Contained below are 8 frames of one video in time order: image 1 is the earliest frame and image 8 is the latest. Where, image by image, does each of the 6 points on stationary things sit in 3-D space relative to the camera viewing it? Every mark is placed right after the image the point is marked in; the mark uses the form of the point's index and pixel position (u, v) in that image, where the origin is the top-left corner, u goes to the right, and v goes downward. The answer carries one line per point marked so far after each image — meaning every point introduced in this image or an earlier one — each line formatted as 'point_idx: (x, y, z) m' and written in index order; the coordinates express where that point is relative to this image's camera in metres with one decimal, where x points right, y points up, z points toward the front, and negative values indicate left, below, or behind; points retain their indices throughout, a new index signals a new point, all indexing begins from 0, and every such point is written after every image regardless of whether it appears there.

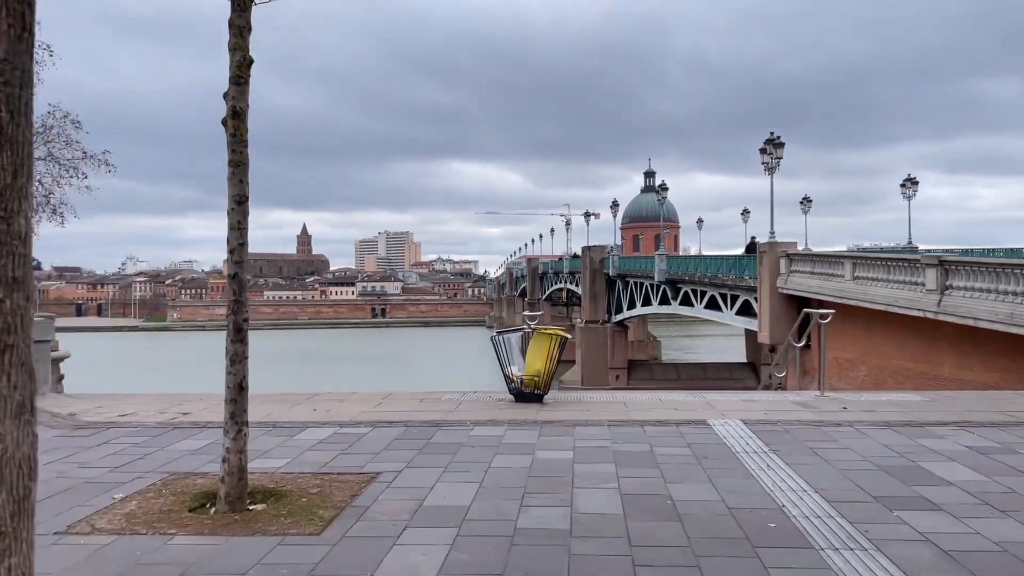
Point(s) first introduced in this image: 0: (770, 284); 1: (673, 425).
0: (+4.7, +0.1, +15.5) m
1: (+0.8, -0.7, +4.3) m
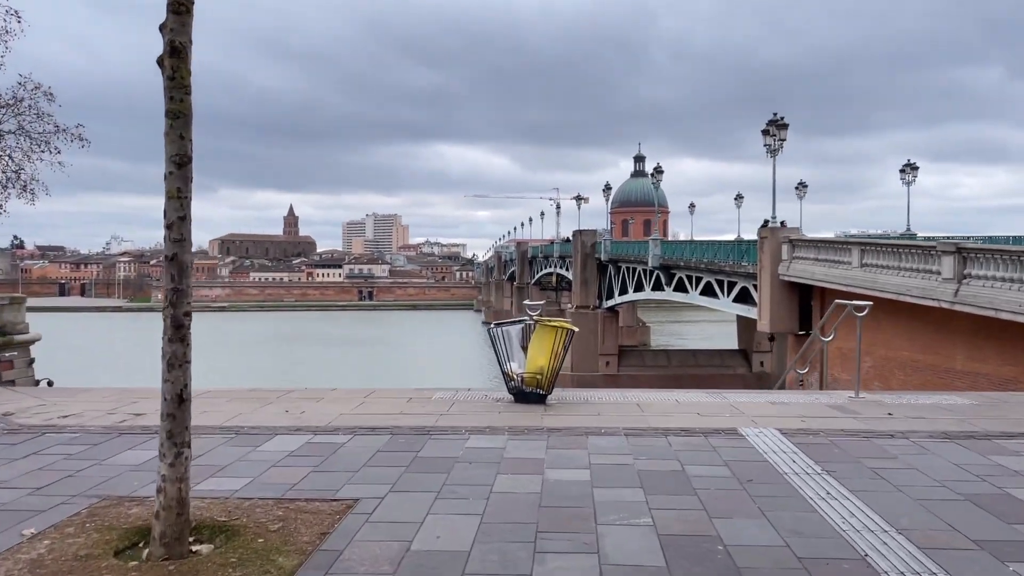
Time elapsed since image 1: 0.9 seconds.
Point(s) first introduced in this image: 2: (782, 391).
0: (+4.5, +0.3, +15.0) m
1: (+0.8, -0.6, +3.7) m
2: (+1.6, -0.6, +5.1) m
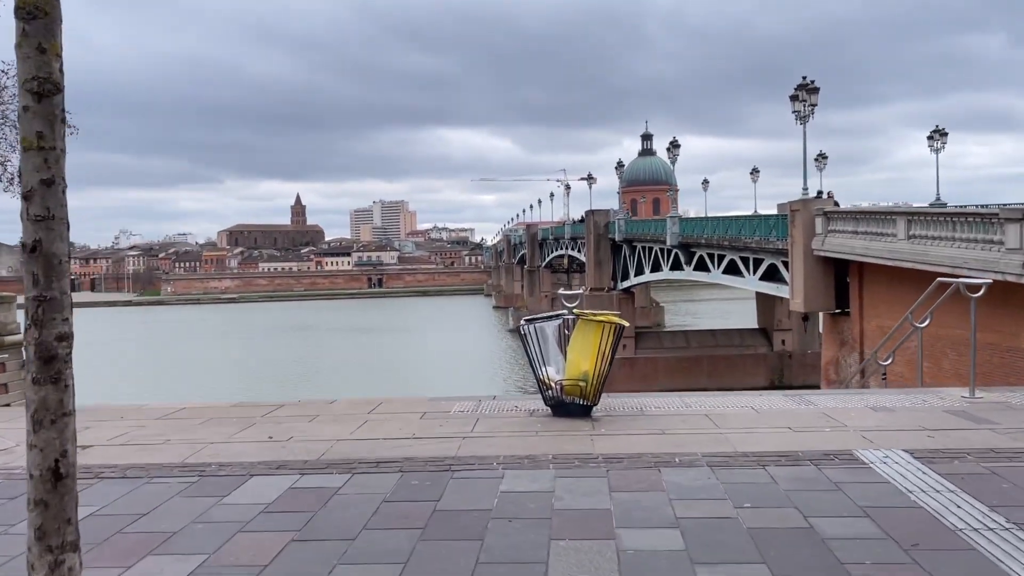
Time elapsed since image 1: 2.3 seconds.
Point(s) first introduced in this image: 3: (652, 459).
0: (+4.8, +0.7, +14.0) m
1: (+1.0, -0.6, +2.8) m
2: (+1.8, -0.5, +4.2) m
3: (+0.5, -0.6, +2.9) m
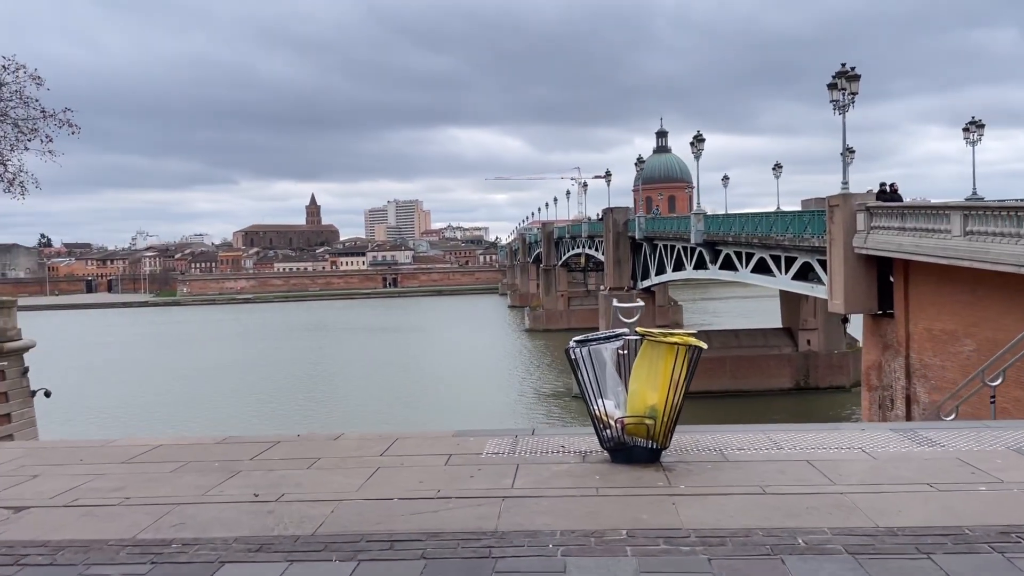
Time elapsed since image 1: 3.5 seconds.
0: (+5.1, +0.7, +13.2) m
1: (+1.1, -0.6, +2.0) m
2: (+2.0, -0.5, +3.4) m
3: (+0.6, -0.6, +2.2) m
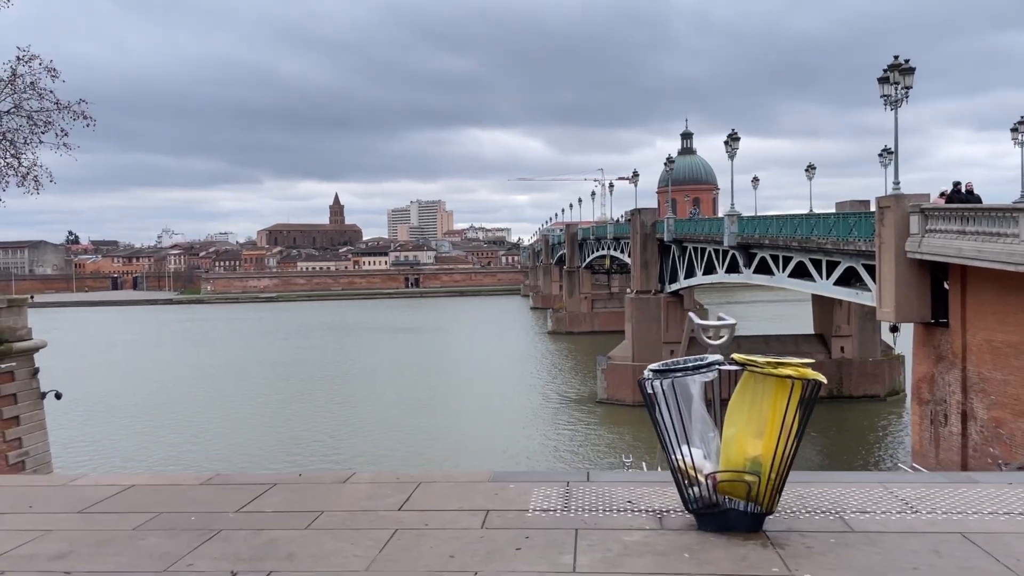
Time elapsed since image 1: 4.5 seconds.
0: (+5.5, +0.6, +12.3) m
1: (+1.3, -0.7, +1.3) m
2: (+2.1, -0.6, +2.6) m
3: (+0.8, -0.7, +1.5) m
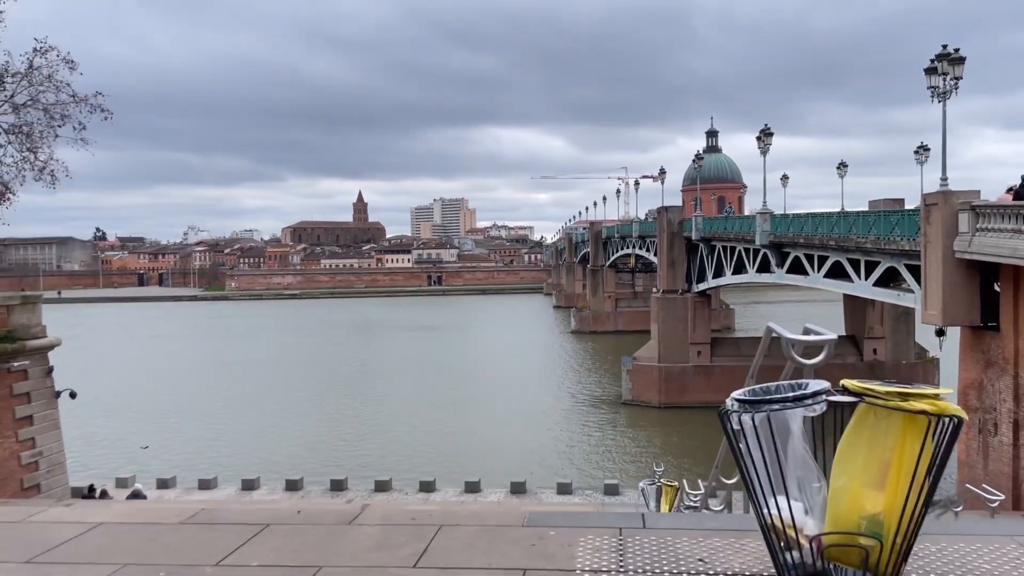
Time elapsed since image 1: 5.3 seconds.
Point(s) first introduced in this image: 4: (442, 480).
0: (+5.9, +0.5, +11.7) m
1: (+1.3, -0.7, +0.8) m
2: (+2.2, -0.6, +2.1) m
3: (+0.8, -0.7, +0.9) m
4: (-1.4, -3.8, +16.8) m
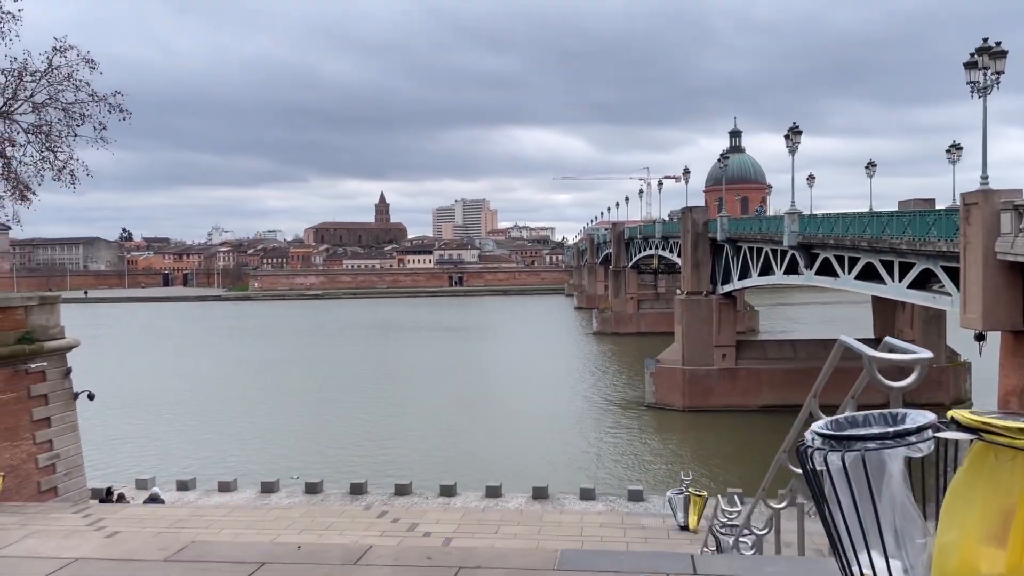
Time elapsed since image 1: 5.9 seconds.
0: (+6.2, +0.5, +11.2) m
1: (+1.4, -0.7, +0.4) m
2: (+2.3, -0.6, +1.7) m
3: (+0.9, -0.7, +0.6) m
4: (-1.0, -3.8, +16.5) m
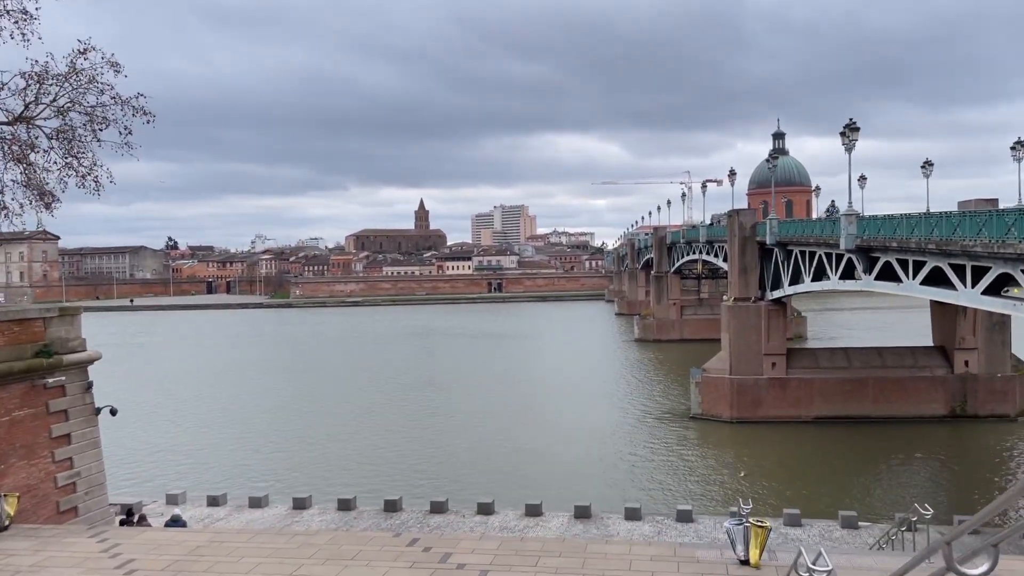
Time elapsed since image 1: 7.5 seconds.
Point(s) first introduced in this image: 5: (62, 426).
0: (+6.7, +0.4, +10.1) m
1: (+1.4, -0.7, -0.5) m
2: (+2.3, -0.7, +0.7) m
3: (+0.9, -0.7, -0.3) m
4: (-0.2, -3.9, +15.6) m
5: (-6.1, -1.9, +11.5) m
